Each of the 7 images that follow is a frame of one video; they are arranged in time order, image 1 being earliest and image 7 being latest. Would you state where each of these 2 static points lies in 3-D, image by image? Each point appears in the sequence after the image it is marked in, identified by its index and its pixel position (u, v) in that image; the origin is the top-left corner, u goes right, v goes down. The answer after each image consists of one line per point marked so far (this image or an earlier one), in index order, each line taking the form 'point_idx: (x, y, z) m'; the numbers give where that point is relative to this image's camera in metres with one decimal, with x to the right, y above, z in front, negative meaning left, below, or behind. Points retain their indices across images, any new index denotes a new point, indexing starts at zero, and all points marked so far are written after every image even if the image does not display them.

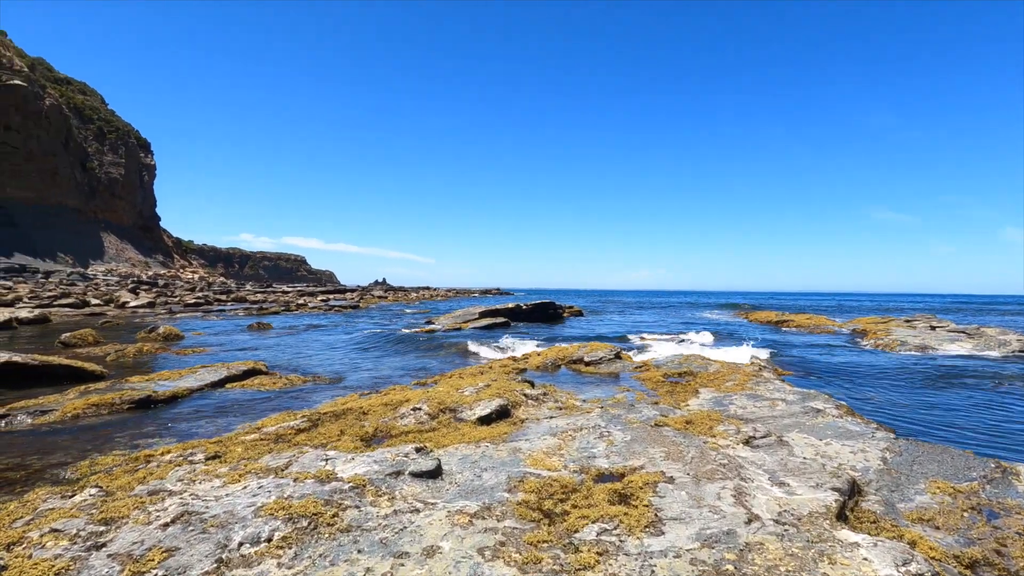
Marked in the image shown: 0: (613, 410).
0: (+2.1, -2.5, +10.9) m
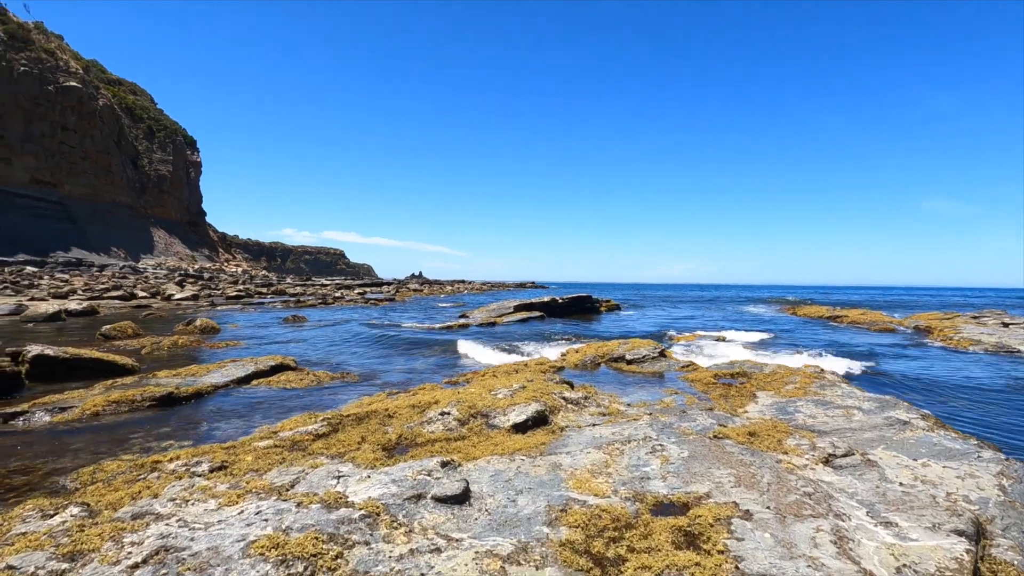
0: (+2.8, -2.4, +9.8) m
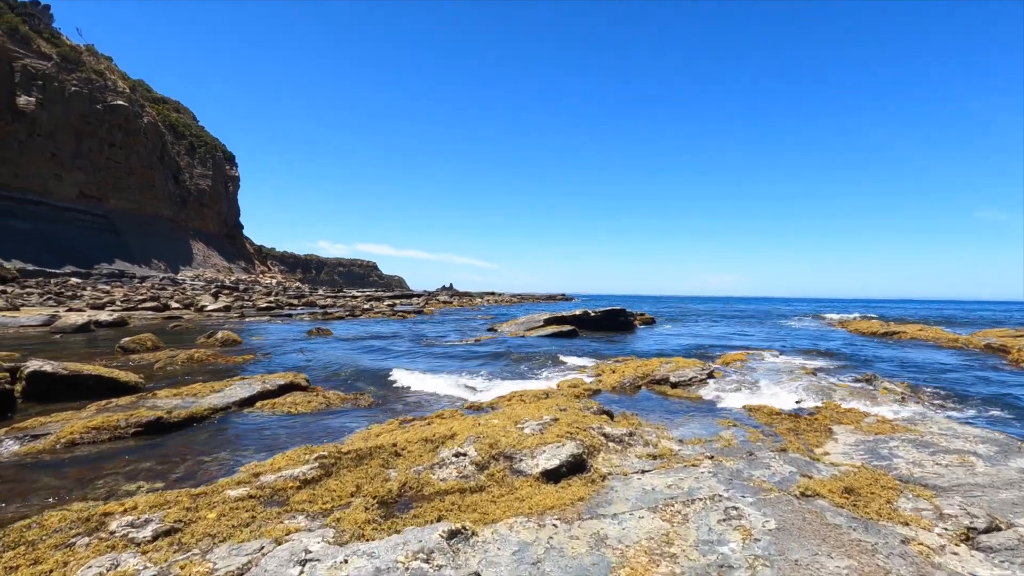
0: (+3.2, -2.6, +8.0) m
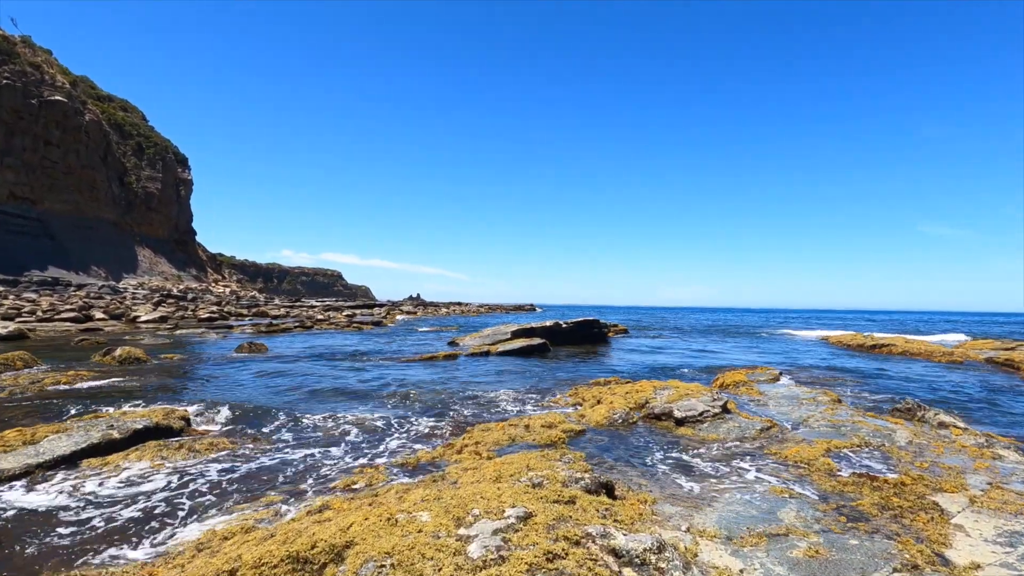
0: (+2.7, -2.6, +4.2) m
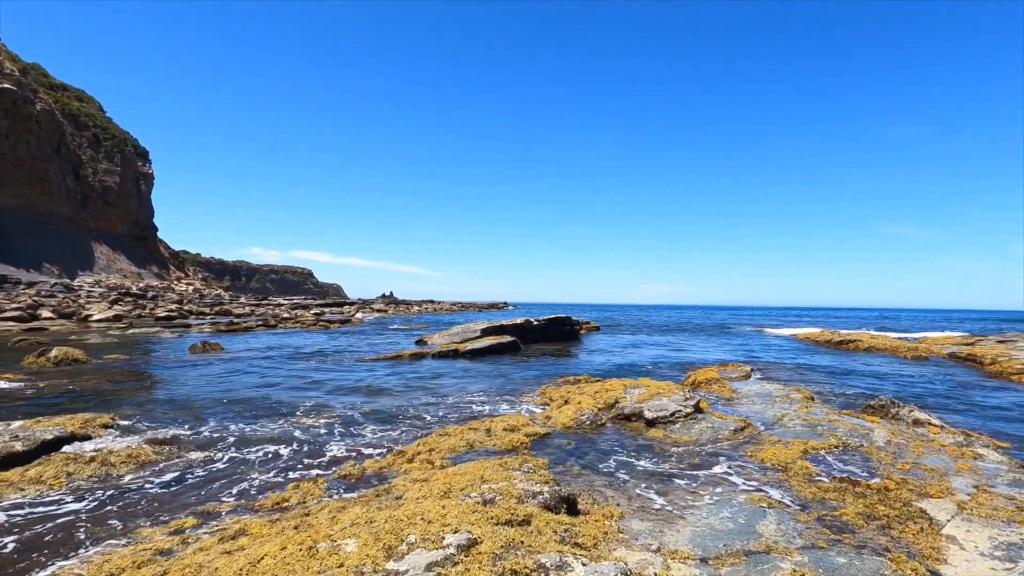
0: (+2.2, -2.5, +3.5) m
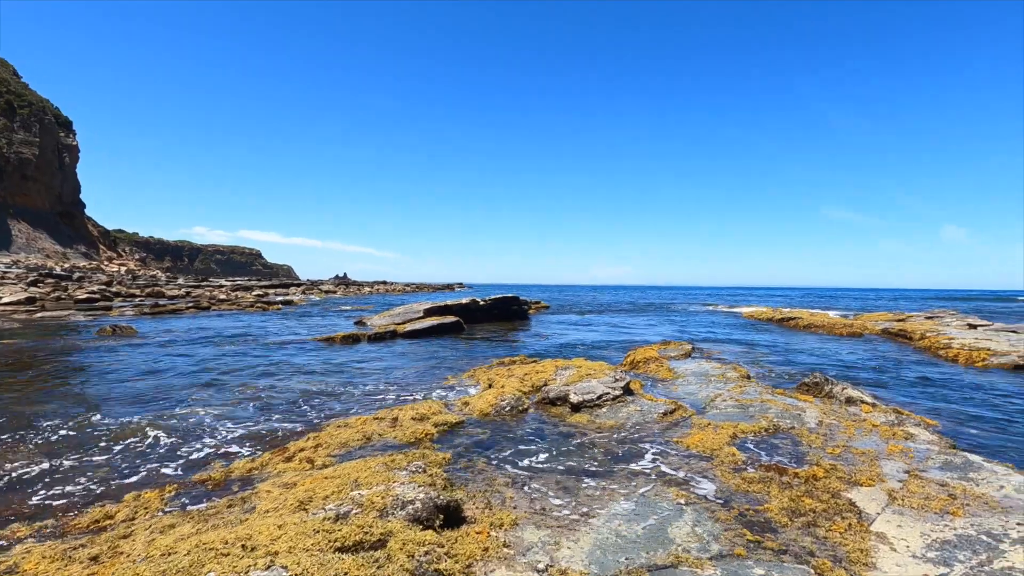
0: (+1.2, -2.2, +2.6) m
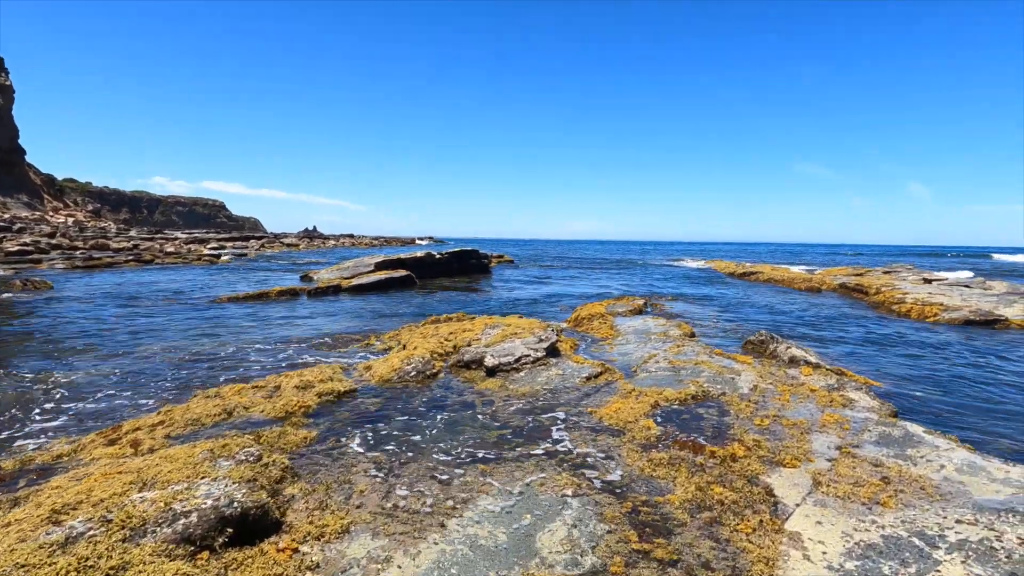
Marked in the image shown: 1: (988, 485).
0: (-0.1, -2.0, +1.6) m
1: (+4.3, -1.7, +5.0) m
